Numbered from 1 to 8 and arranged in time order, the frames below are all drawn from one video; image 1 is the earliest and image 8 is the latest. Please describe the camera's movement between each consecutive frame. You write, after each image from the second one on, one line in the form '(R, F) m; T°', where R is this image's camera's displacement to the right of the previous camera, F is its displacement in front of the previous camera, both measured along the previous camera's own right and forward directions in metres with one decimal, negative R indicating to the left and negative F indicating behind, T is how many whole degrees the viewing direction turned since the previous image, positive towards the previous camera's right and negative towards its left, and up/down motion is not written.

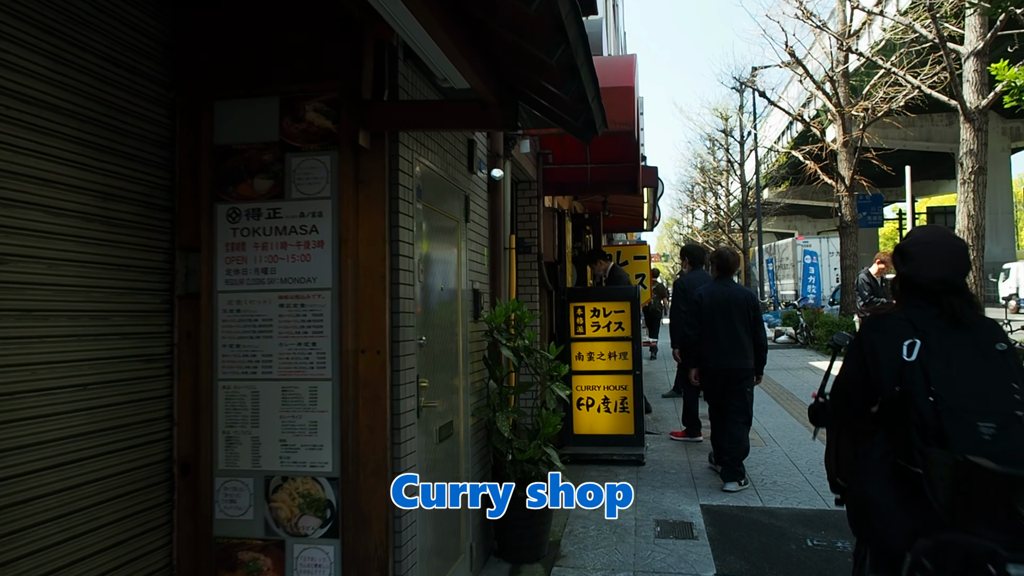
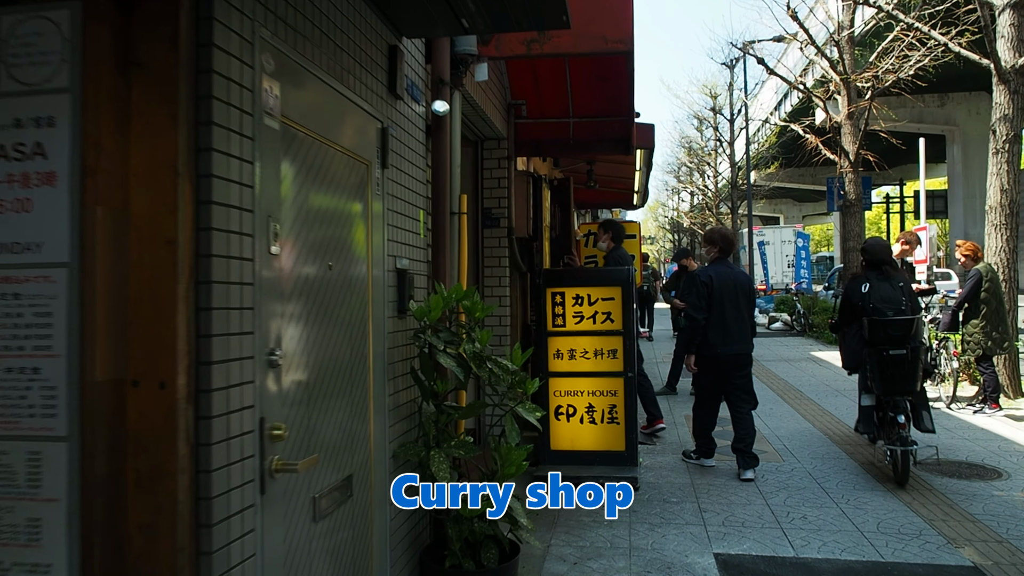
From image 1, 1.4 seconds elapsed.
(+0.2, +1.3) m; +1°
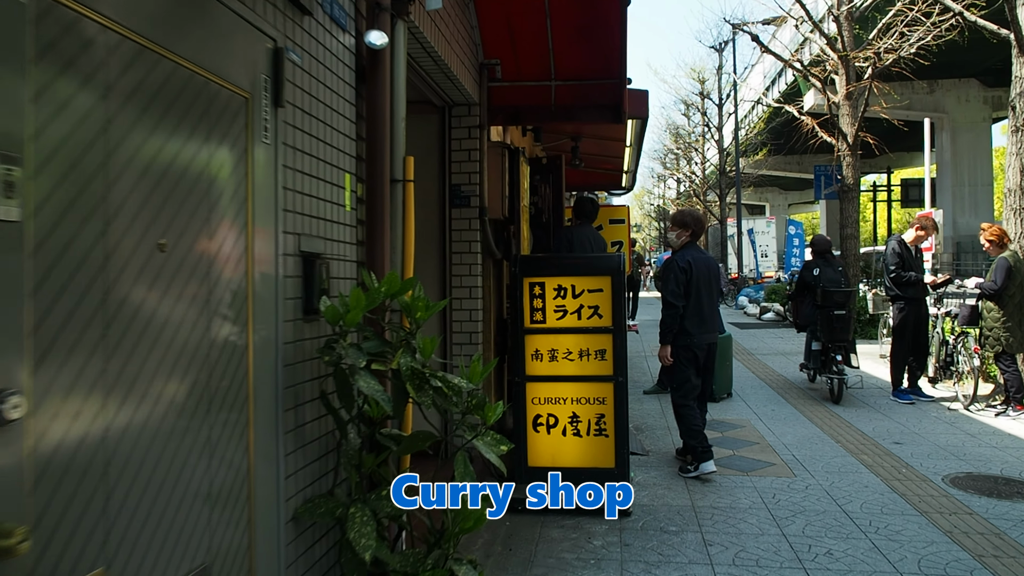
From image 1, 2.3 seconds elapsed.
(+0.1, +0.8) m; +1°
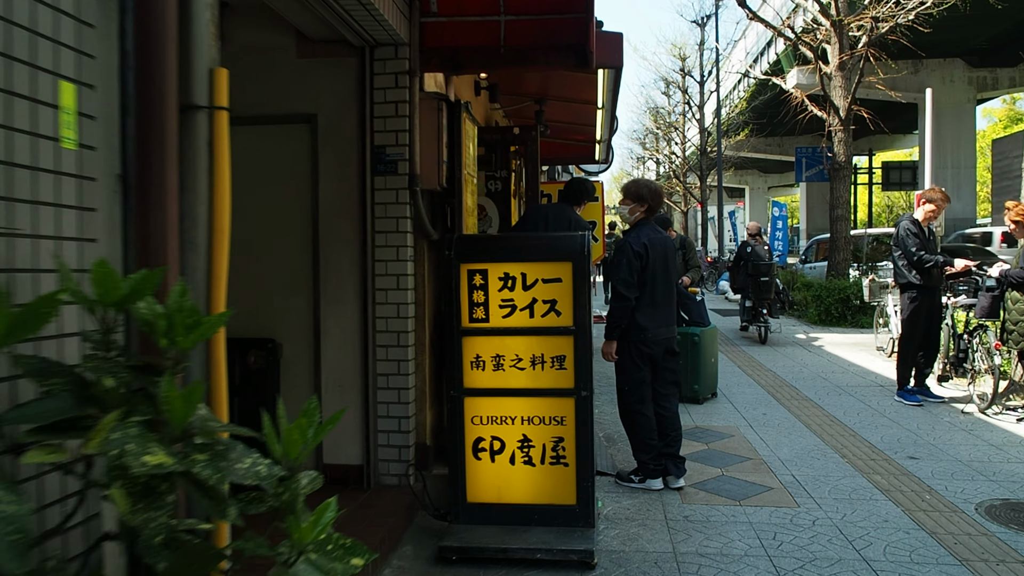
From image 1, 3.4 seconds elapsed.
(+0.2, +1.0) m; +1°
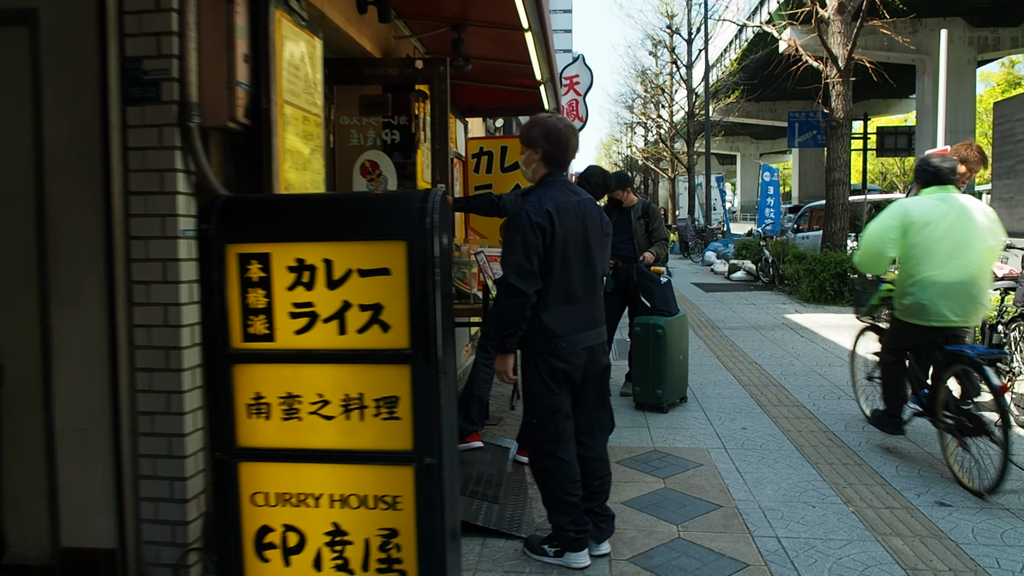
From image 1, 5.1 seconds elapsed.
(+0.6, +1.5) m; 0°
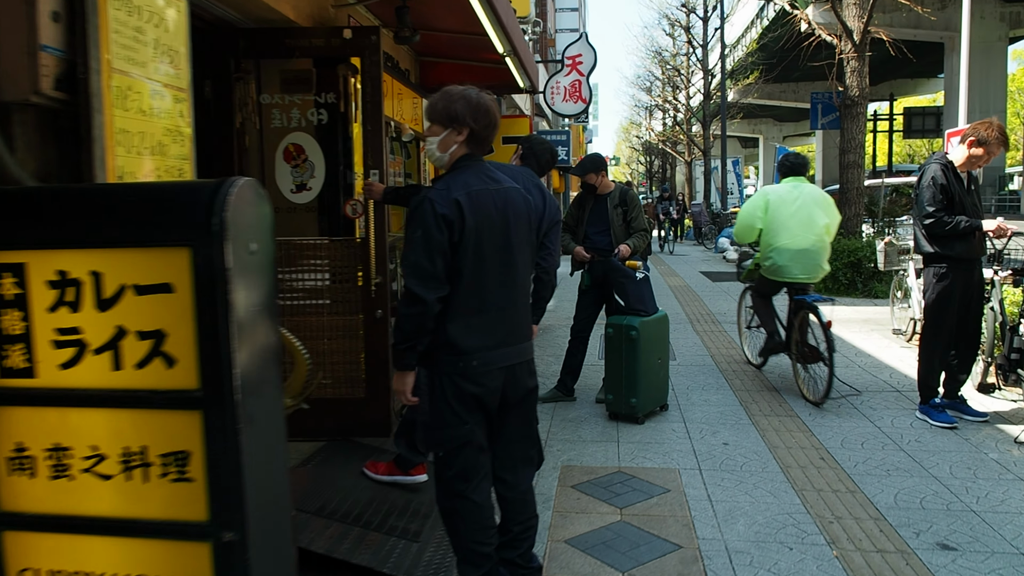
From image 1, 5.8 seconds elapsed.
(+0.4, +0.6) m; -2°
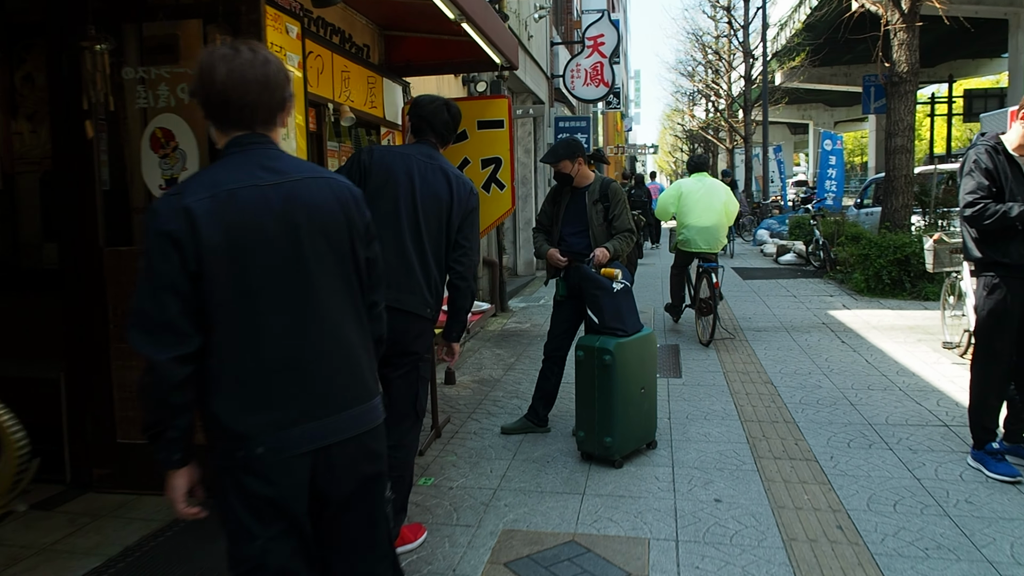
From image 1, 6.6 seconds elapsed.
(+0.5, +0.9) m; -3°
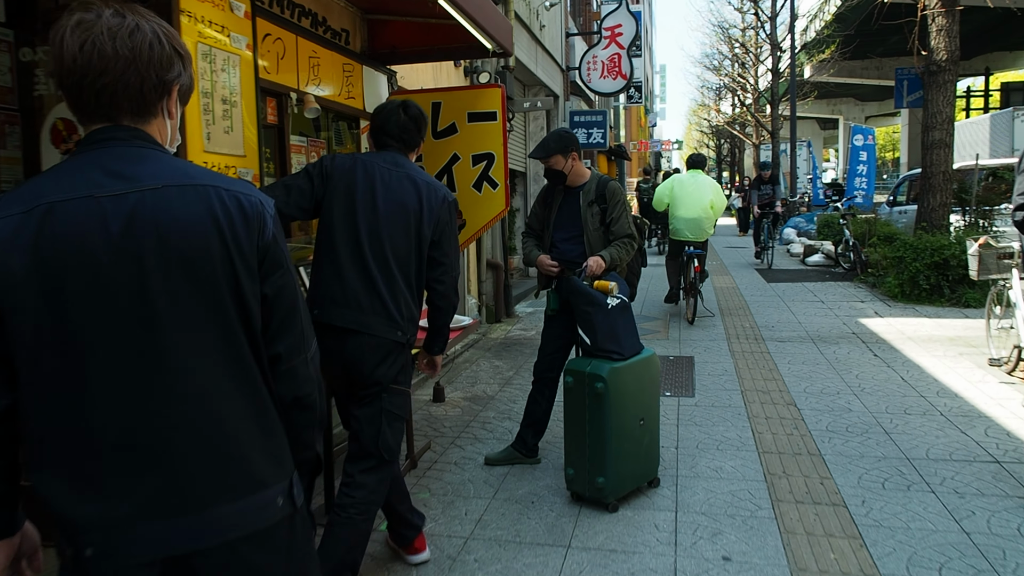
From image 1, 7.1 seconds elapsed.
(+0.2, +0.5) m; -2°
